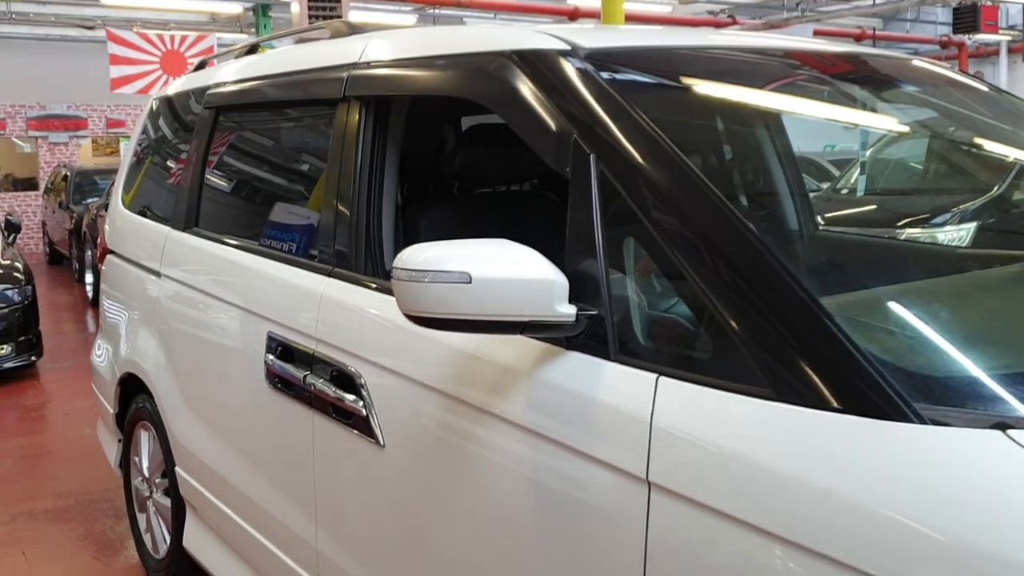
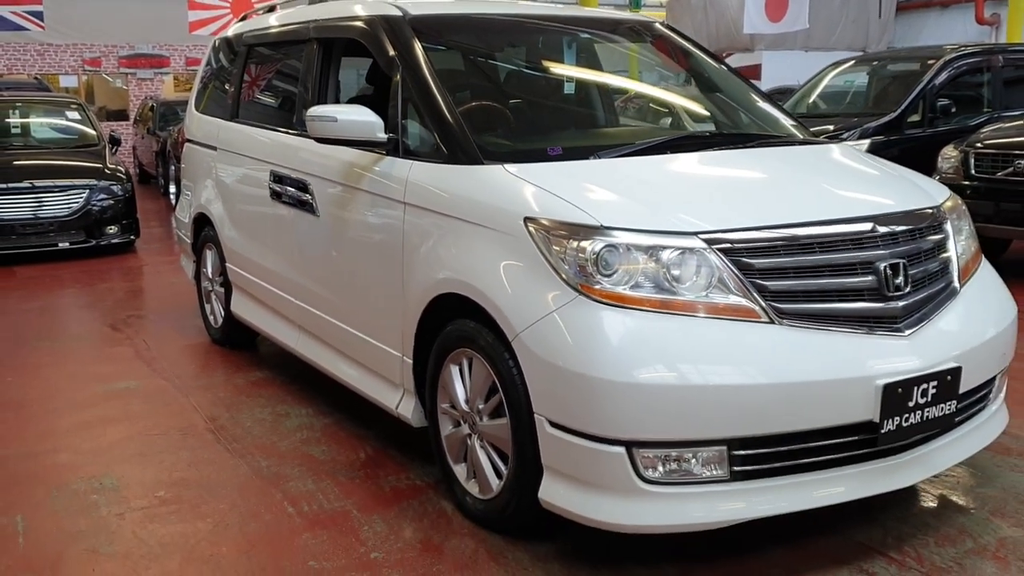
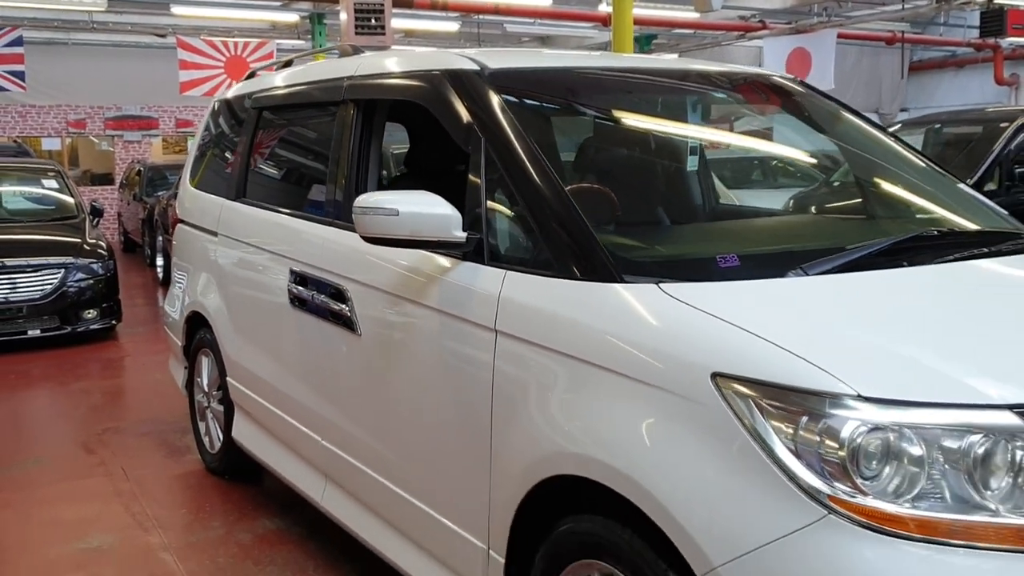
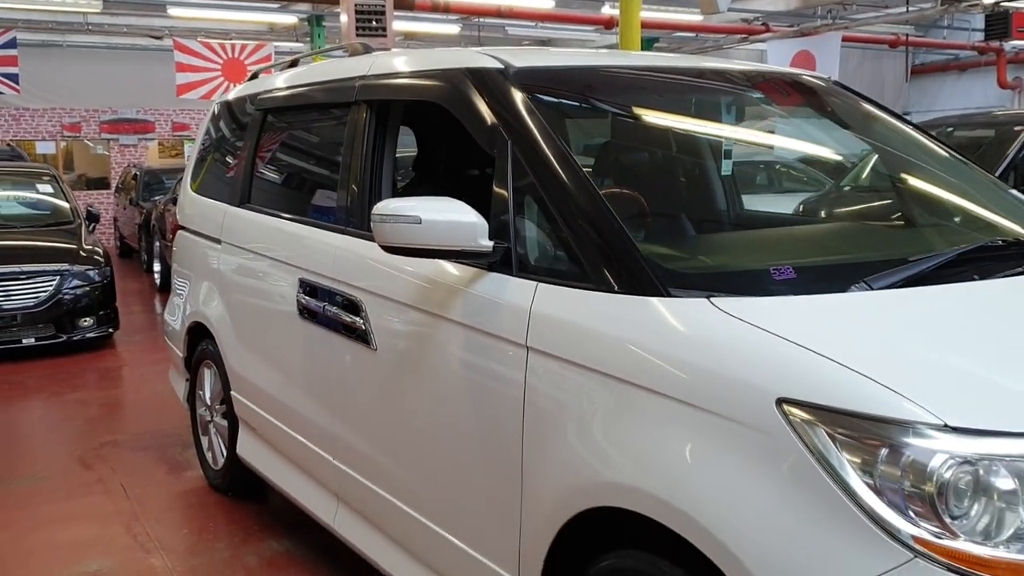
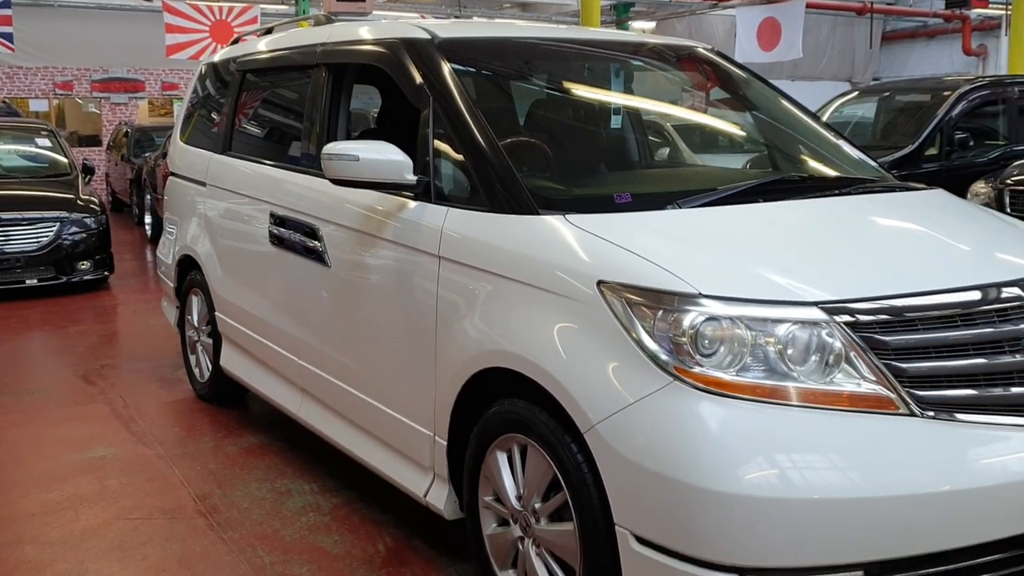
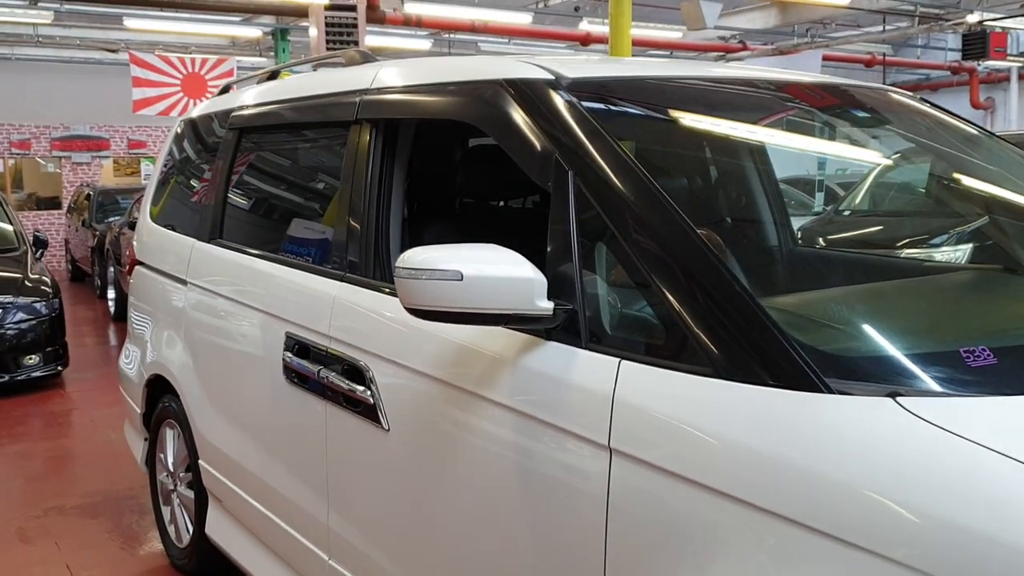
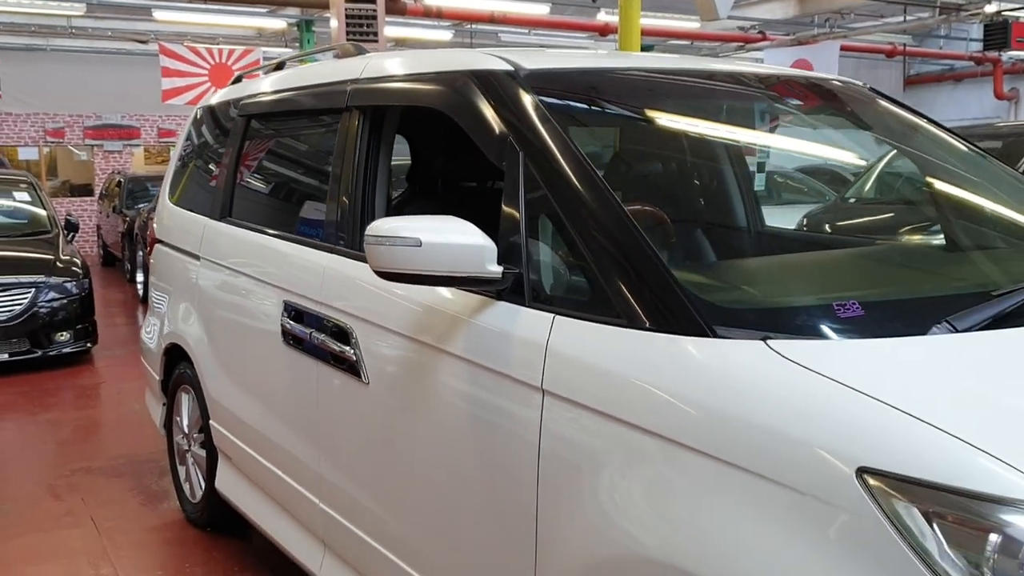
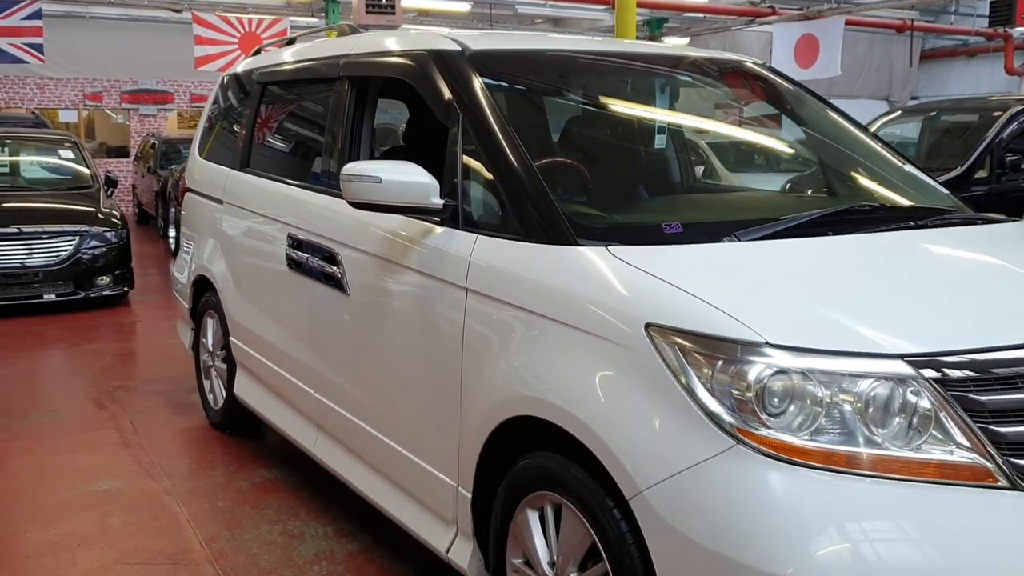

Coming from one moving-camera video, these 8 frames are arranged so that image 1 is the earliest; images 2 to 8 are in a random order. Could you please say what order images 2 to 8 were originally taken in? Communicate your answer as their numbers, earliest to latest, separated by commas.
6, 7, 4, 3, 8, 5, 2
